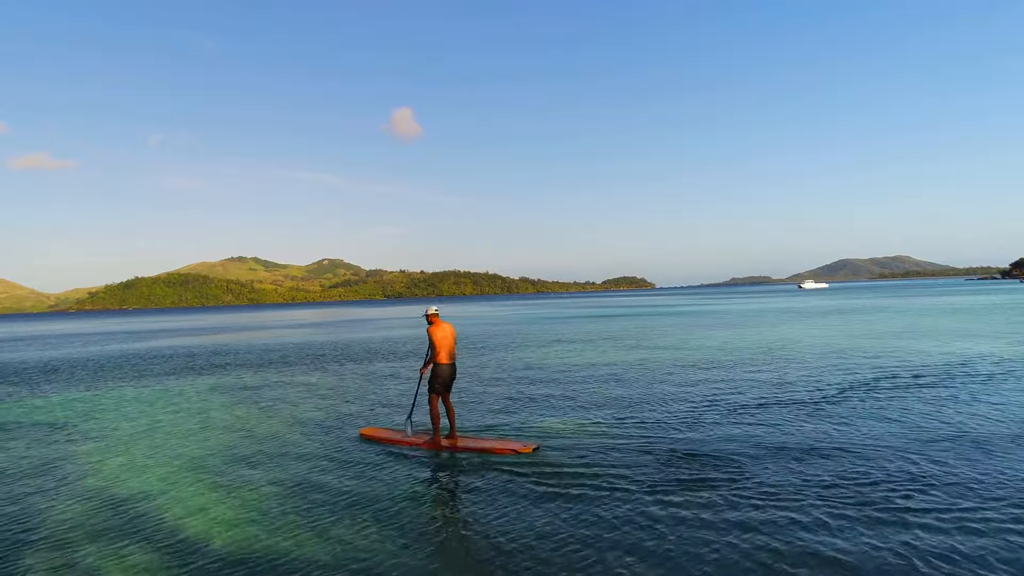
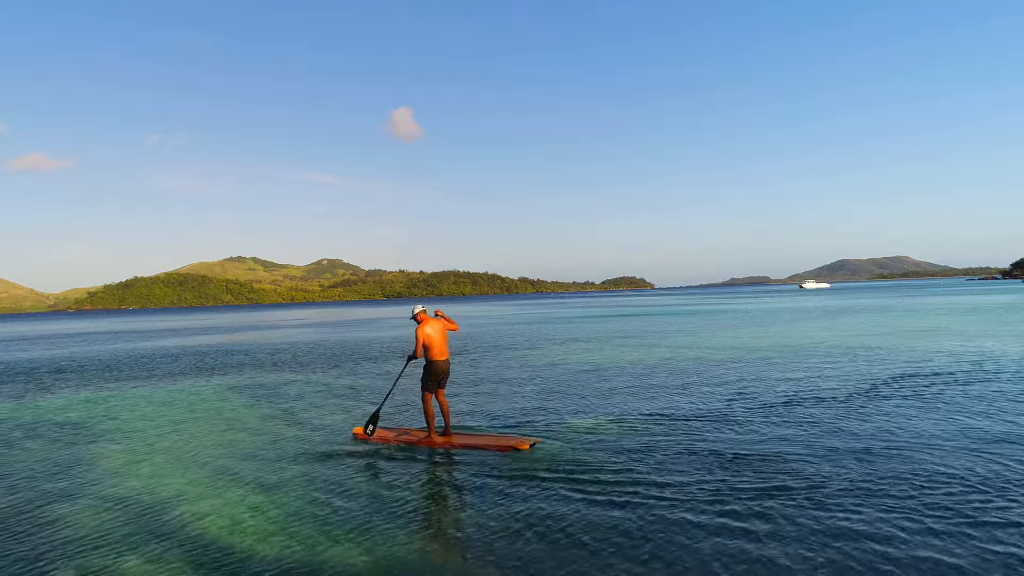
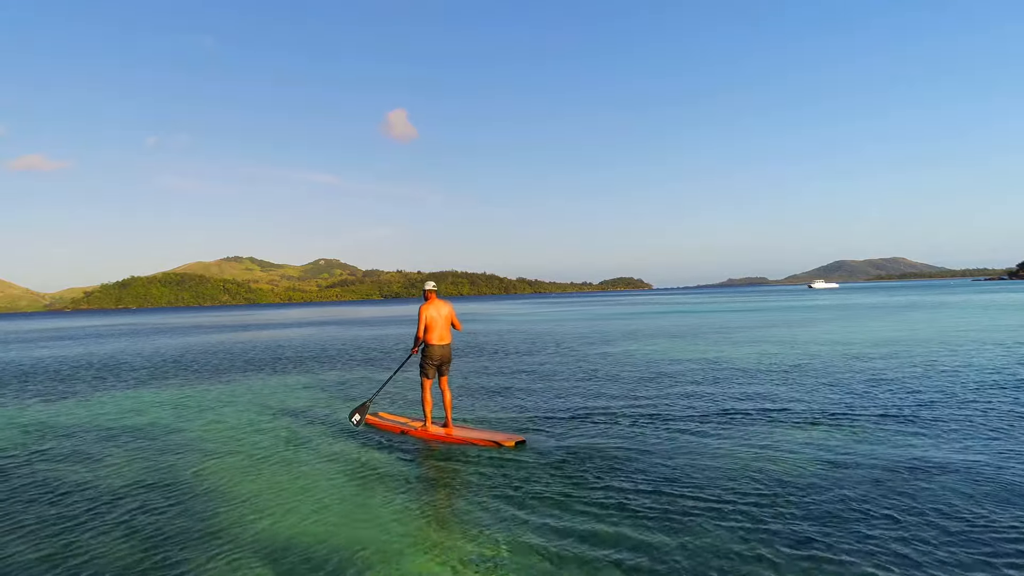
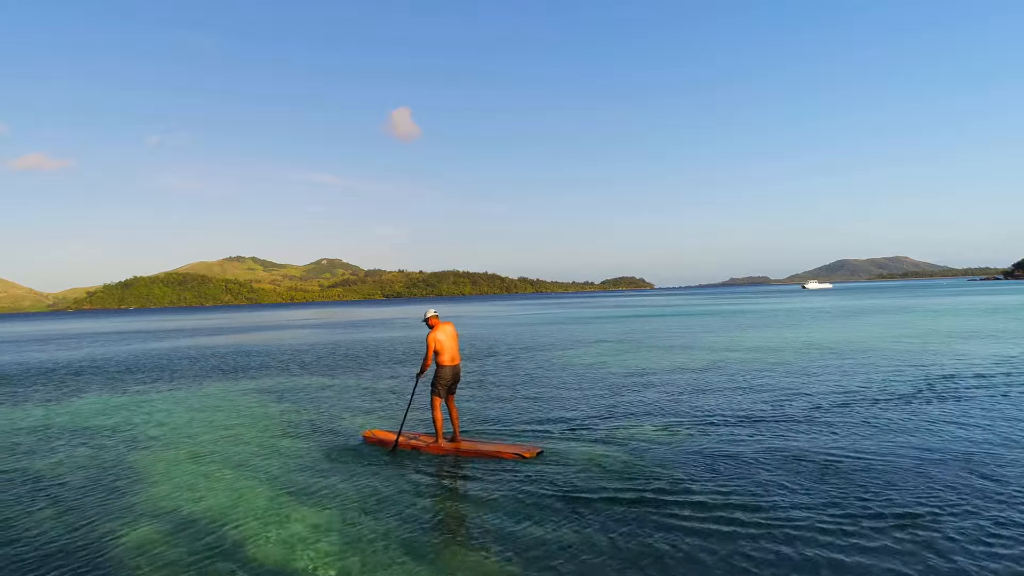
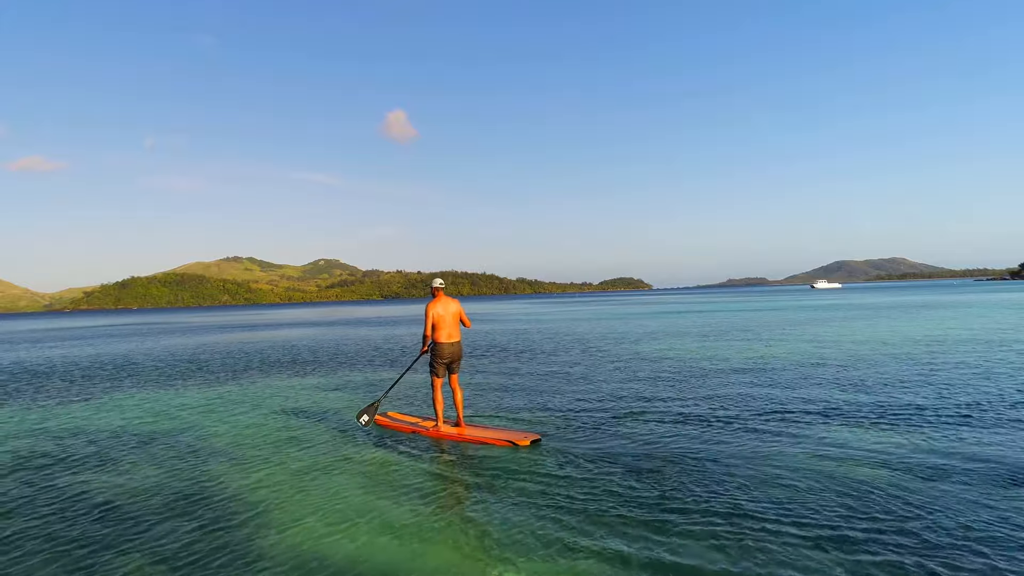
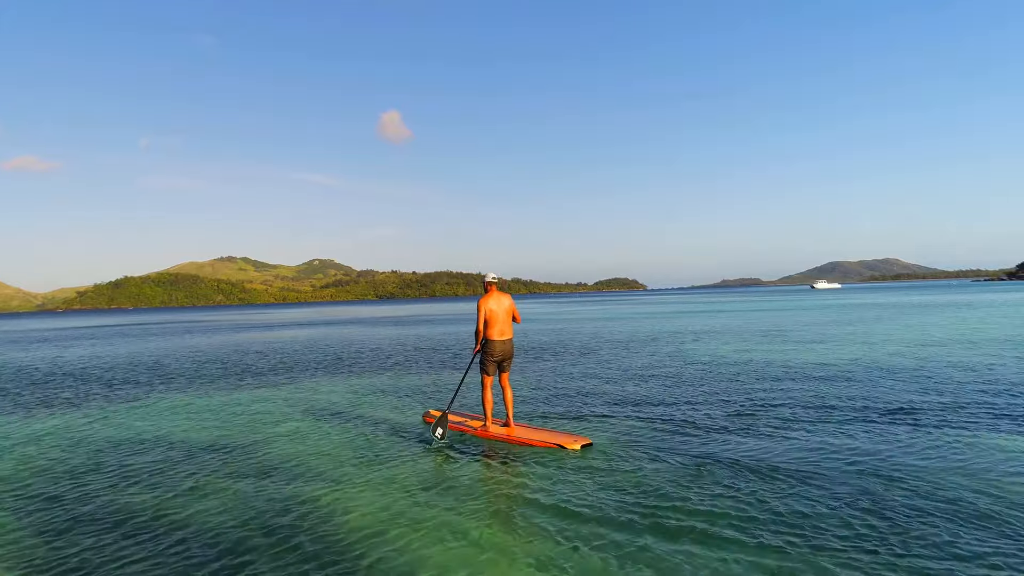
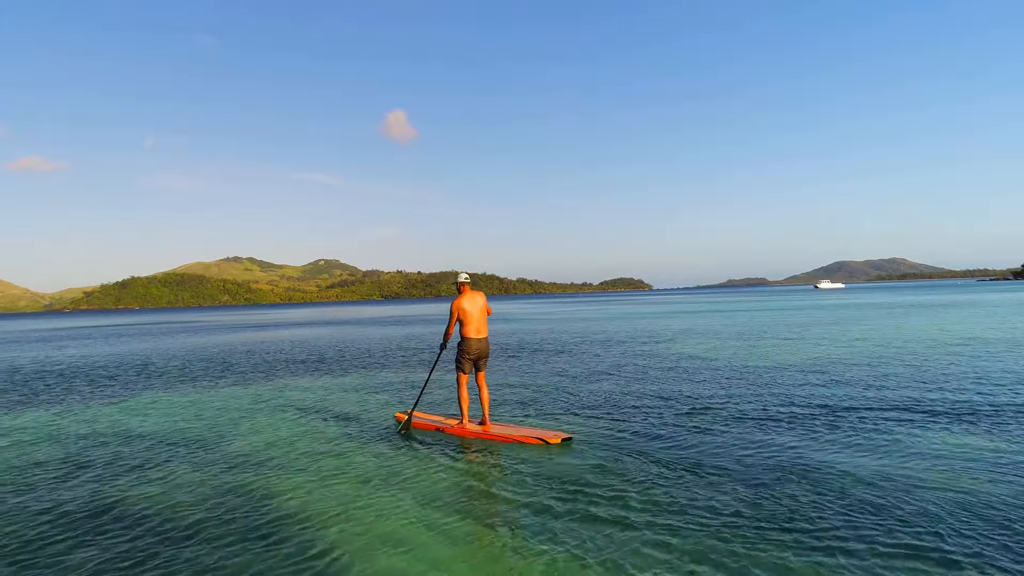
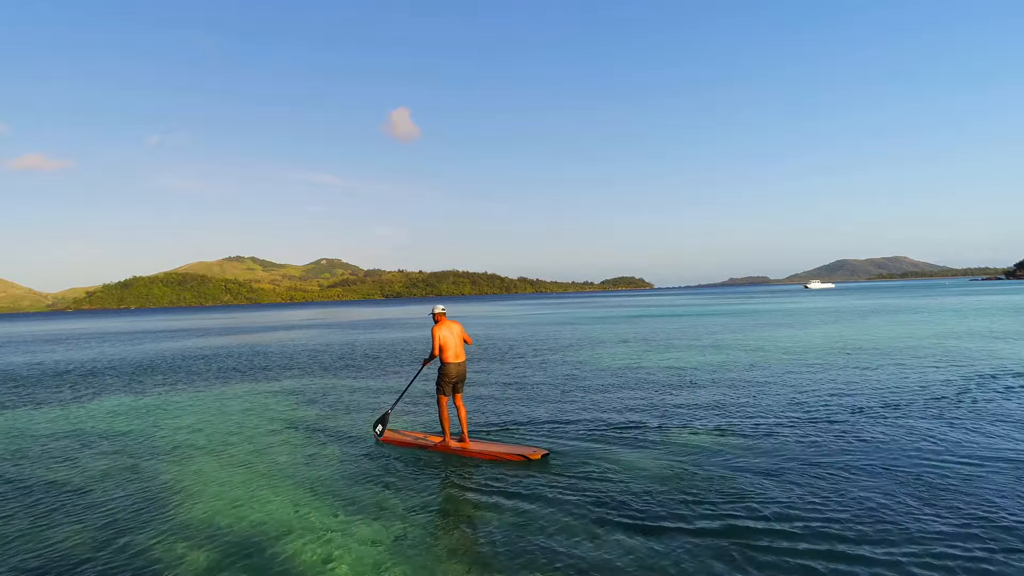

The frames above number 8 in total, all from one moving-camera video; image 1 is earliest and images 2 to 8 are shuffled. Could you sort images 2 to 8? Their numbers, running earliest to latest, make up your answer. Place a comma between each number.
2, 4, 8, 3, 5, 7, 6
